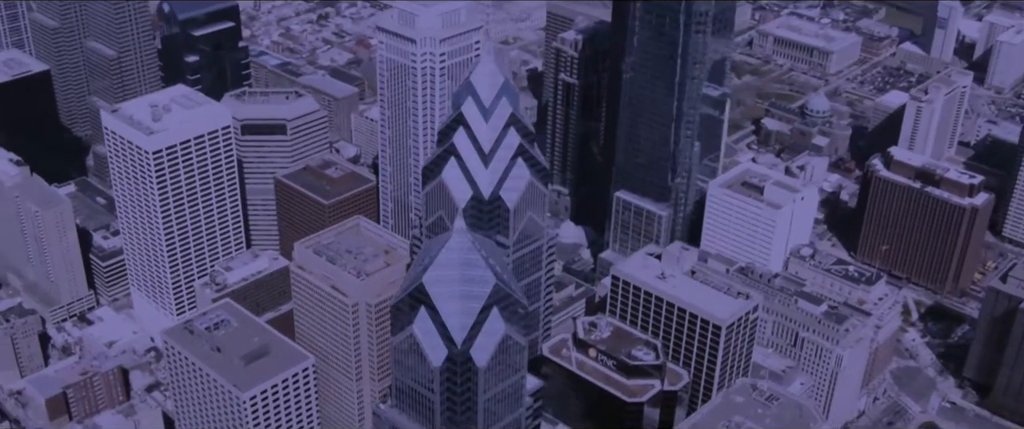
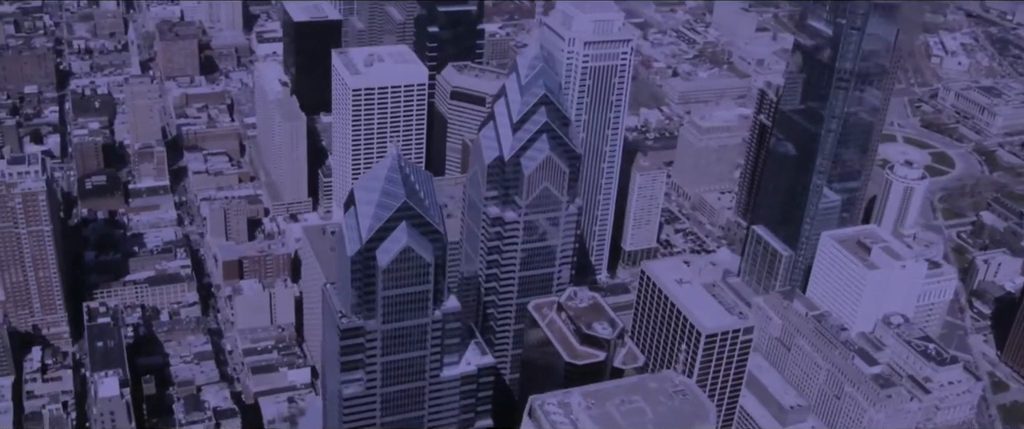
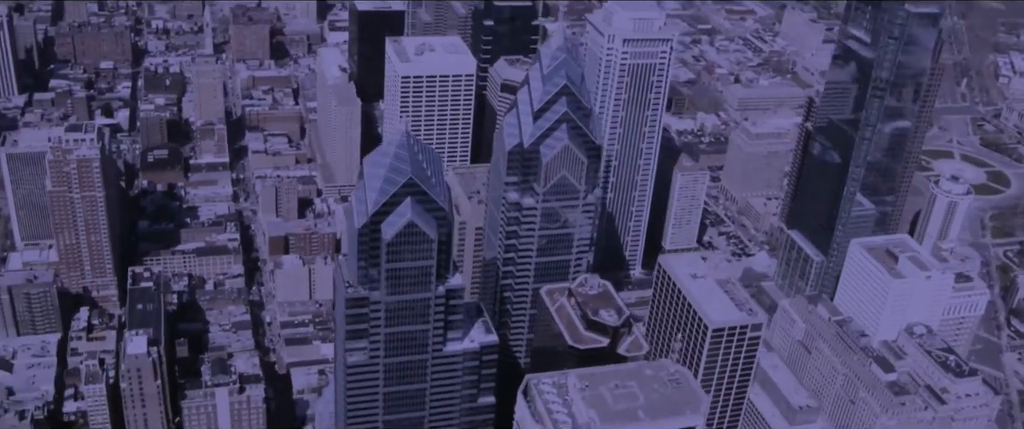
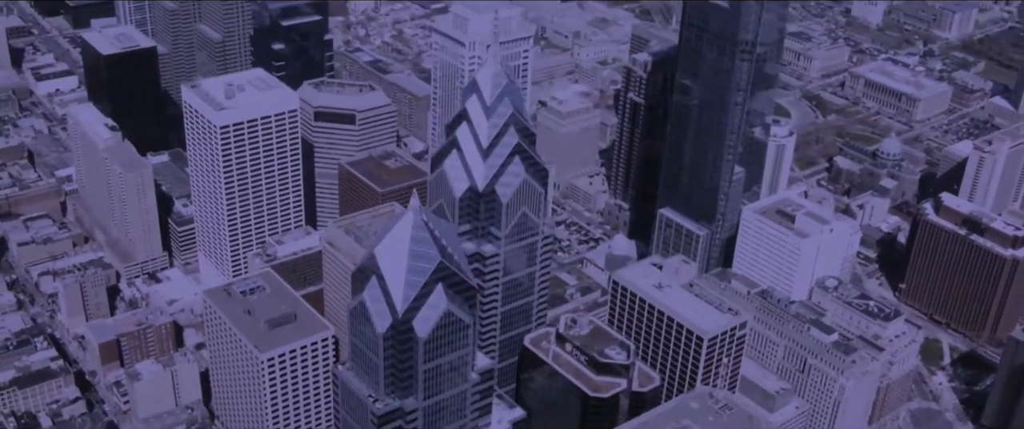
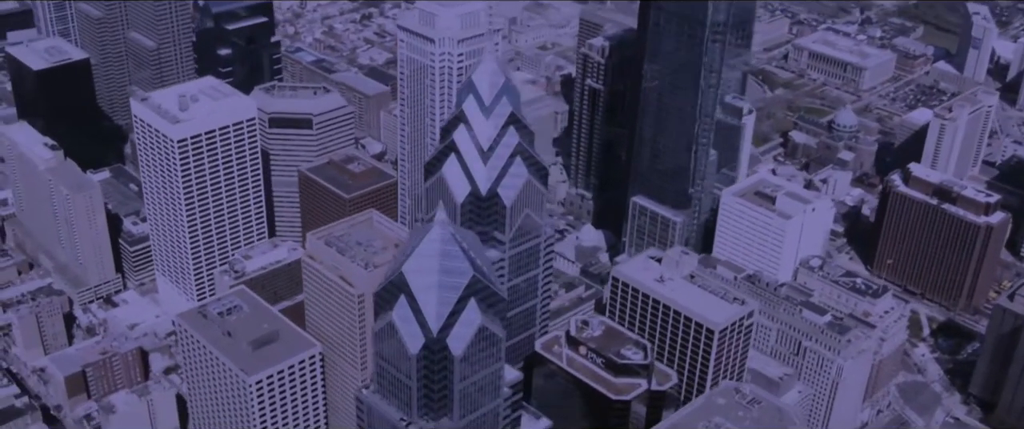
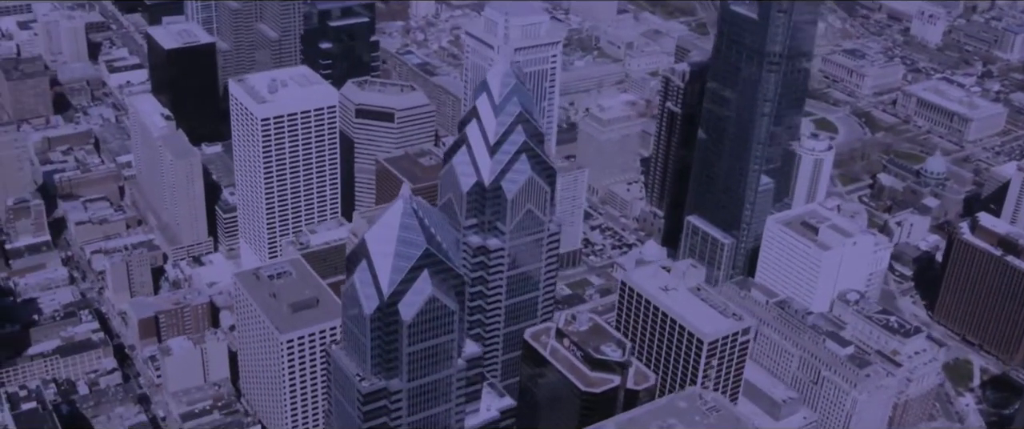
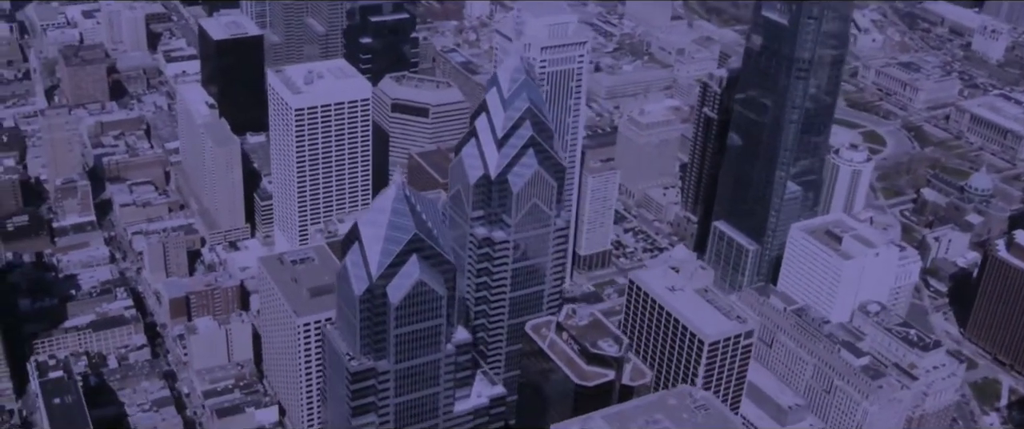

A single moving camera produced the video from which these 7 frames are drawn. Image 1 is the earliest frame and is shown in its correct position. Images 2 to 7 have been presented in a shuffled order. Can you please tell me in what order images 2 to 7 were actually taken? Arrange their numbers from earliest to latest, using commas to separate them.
5, 4, 6, 7, 2, 3
